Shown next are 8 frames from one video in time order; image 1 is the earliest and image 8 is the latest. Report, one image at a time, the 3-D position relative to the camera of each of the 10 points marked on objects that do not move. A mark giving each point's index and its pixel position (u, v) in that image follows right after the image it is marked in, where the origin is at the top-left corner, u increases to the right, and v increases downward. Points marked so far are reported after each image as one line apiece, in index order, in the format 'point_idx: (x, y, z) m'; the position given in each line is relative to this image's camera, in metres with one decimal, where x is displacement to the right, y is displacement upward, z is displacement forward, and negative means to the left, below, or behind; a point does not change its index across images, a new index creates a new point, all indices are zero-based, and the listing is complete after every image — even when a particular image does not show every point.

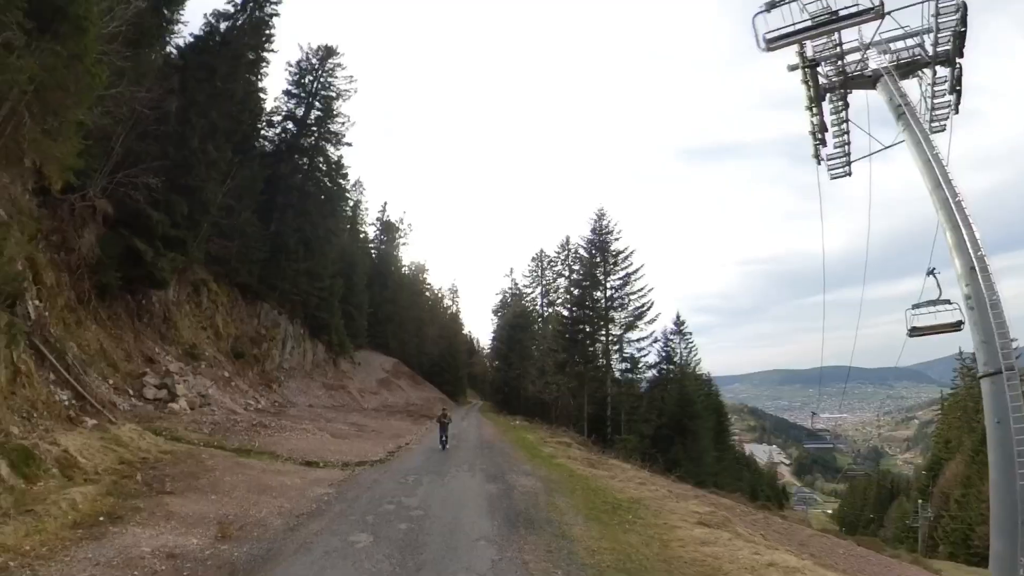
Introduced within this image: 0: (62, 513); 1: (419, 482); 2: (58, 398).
0: (-4.8, -2.3, +7.5) m
1: (-1.8, -3.8, +13.4) m
2: (-9.7, -2.3, +14.9) m
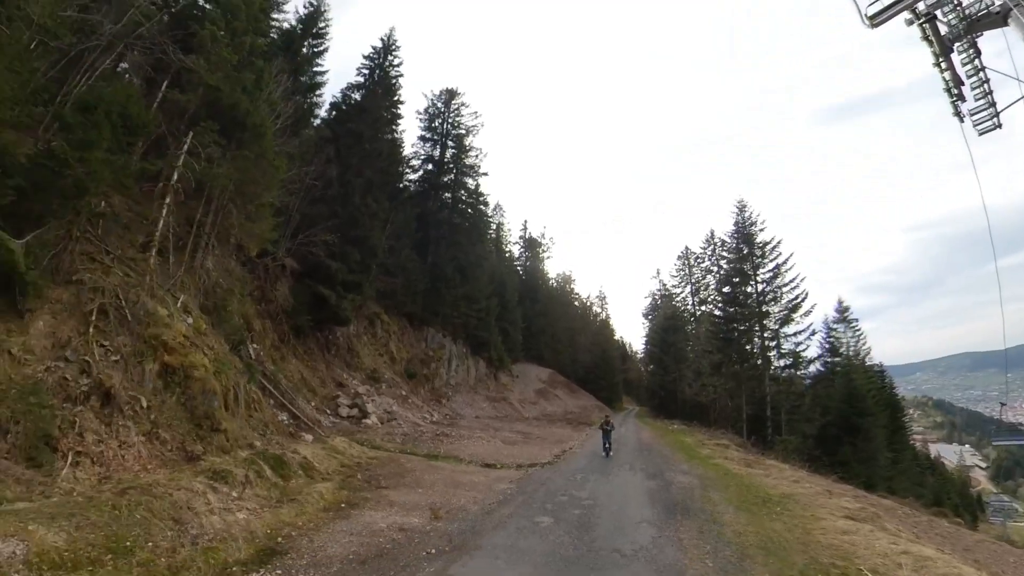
0: (-2.7, -2.9, +9.6) m
1: (+1.6, -4.1, +14.7) m
2: (-5.9, -3.3, +17.8) m
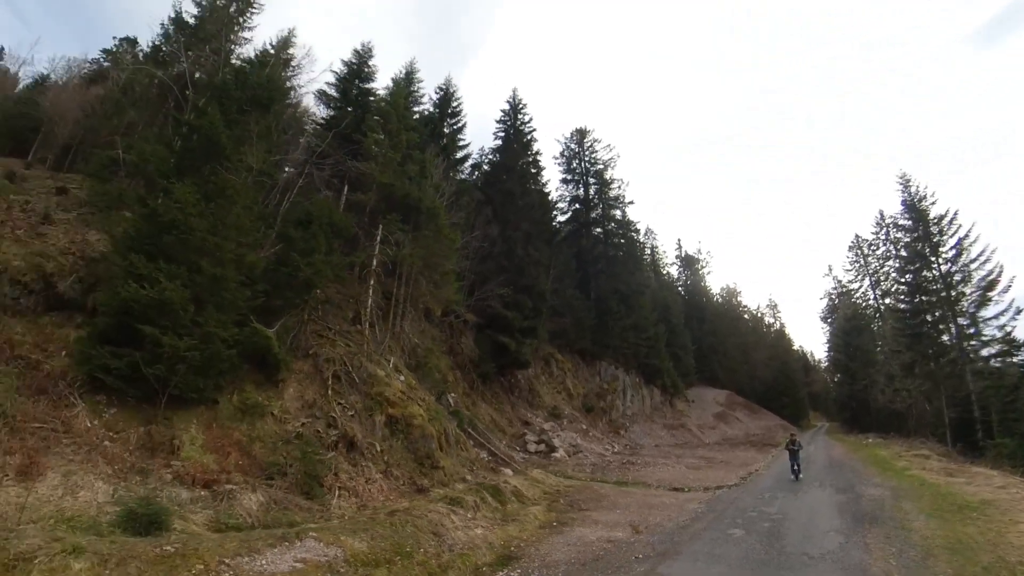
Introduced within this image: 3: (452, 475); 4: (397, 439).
0: (+0.3, -3.7, +11.2) m
1: (+5.8, -4.6, +15.1) m
2: (-0.8, -4.8, +19.9) m
3: (-1.5, -4.6, +16.7) m
4: (-2.7, -3.7, +16.6) m
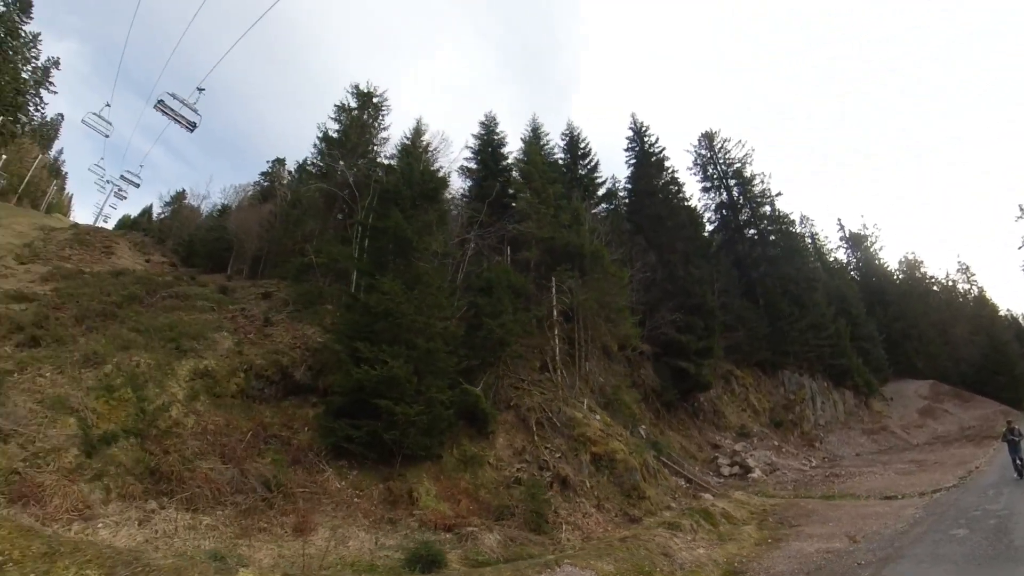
0: (+4.1, -4.3, +12.1) m
1: (+10.4, -4.4, +14.6) m
2: (+5.1, -5.8, +20.7) m
3: (+3.8, -5.6, +17.8) m
4: (+2.4, -4.9, +18.0) m
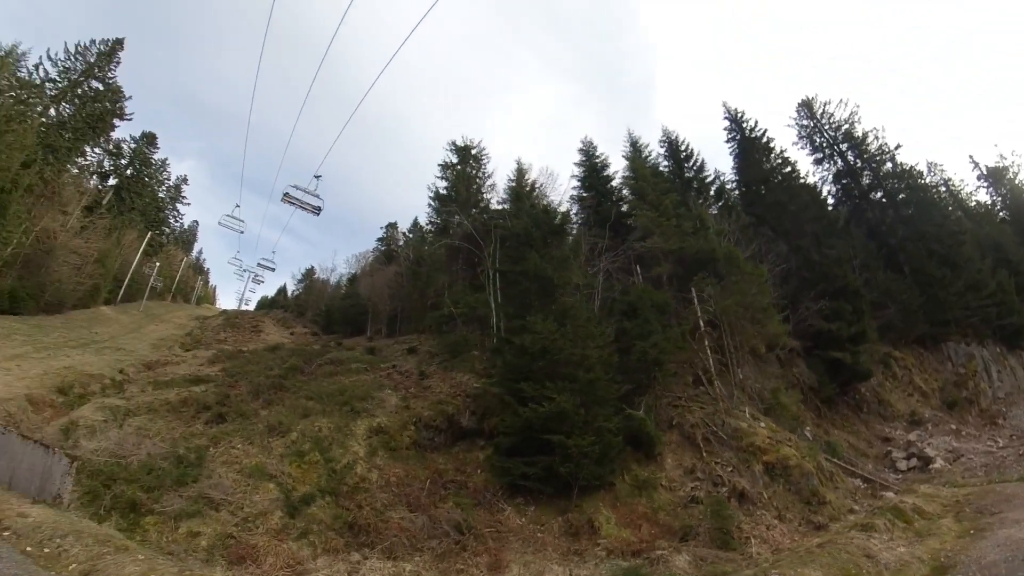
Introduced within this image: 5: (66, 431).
0: (+7.5, -4.1, +11.6) m
1: (+14.1, -3.2, +13.1) m
2: (+10.2, -5.6, +19.9) m
3: (+8.3, -5.5, +17.2) m
4: (+6.9, -5.0, +17.7) m
5: (-7.3, -2.4, +11.4) m
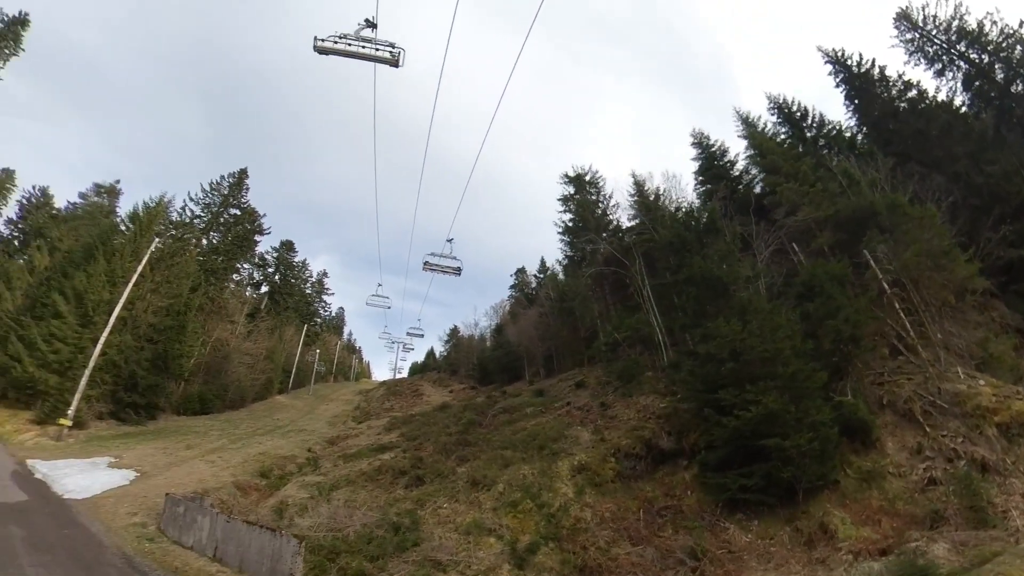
0: (+10.8, -2.2, +8.8) m
1: (+17.2, -0.1, +9.1) m
2: (+15.2, -3.4, +16.3) m
3: (+12.9, -3.6, +14.0) m
4: (+11.5, -3.5, +14.8) m
5: (-3.9, -3.7, +11.4) m
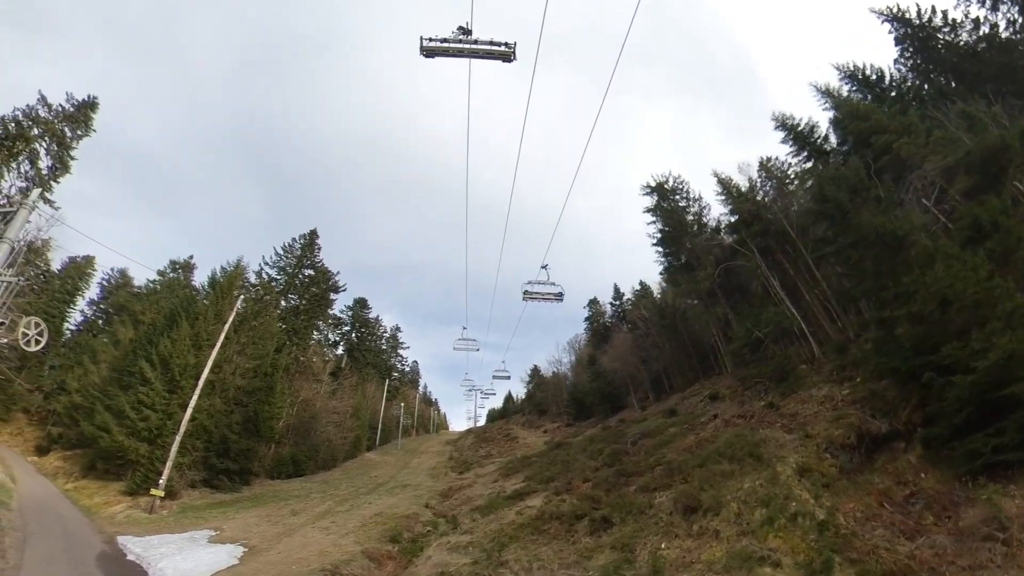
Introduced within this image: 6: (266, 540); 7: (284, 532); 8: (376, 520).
0: (+13.0, -0.5, +4.8) m
1: (+19.2, +2.3, +4.7) m
2: (+18.3, -1.6, +11.8) m
3: (+15.8, -1.9, +9.8) m
4: (+14.5, -2.0, +10.6) m
5: (-1.1, -3.7, +8.6) m
6: (-4.9, -5.0, +13.6) m
7: (-4.8, -5.1, +14.5) m
8: (-2.9, -4.9, +14.5) m
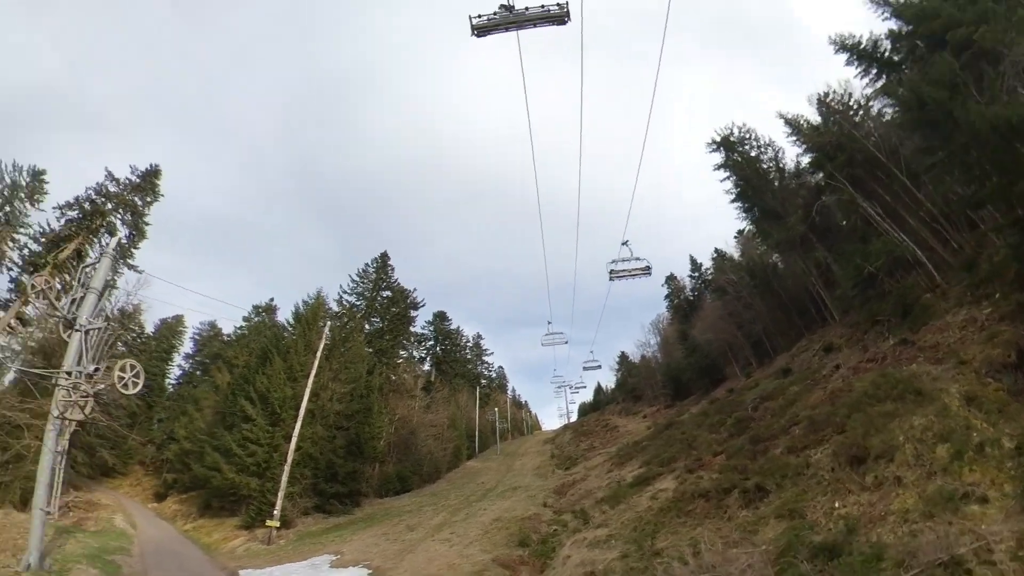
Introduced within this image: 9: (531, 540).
0: (+13.7, +1.9, +2.5) m
1: (+19.3, +5.7, +1.7) m
2: (+19.7, +1.7, +8.9) m
3: (+17.1, +1.0, +7.1) m
4: (+15.9, +0.7, +8.1) m
5: (+0.7, -3.3, +7.7) m
6: (-2.4, -5.1, +13.0) m
7: (-2.2, -5.2, +13.9) m
8: (-0.3, -4.7, +13.7) m
9: (+0.3, -4.0, +11.1) m
